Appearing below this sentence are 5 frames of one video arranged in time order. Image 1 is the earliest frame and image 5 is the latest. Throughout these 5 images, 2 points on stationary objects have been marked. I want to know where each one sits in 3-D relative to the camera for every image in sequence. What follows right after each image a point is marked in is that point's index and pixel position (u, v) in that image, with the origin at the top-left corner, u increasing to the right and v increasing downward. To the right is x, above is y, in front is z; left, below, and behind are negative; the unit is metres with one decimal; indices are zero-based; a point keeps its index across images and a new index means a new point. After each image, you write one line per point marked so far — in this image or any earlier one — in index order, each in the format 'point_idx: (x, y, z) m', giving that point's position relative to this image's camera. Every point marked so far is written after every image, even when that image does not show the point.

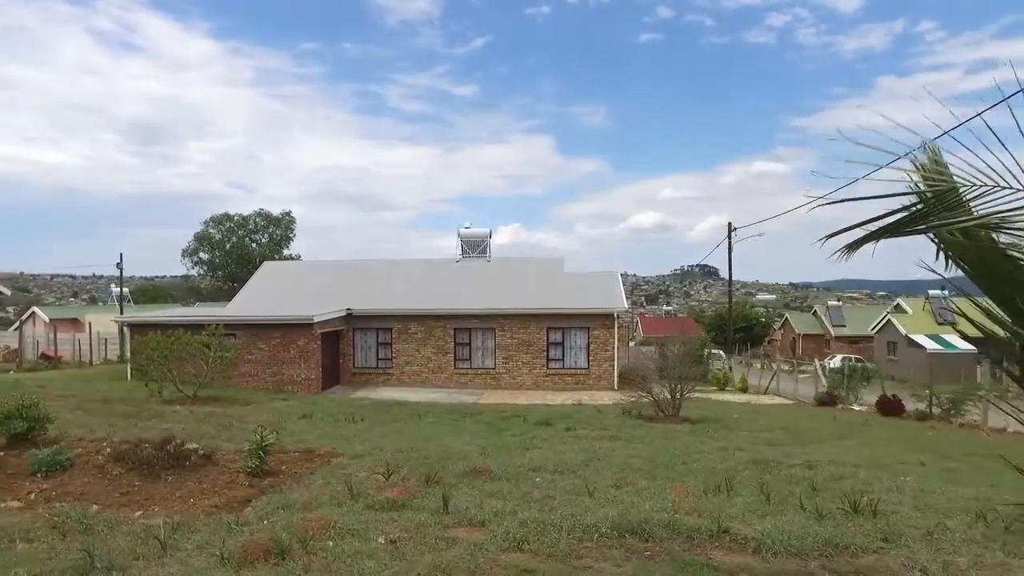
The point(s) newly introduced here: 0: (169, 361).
0: (-6.9, -1.6, +13.7) m
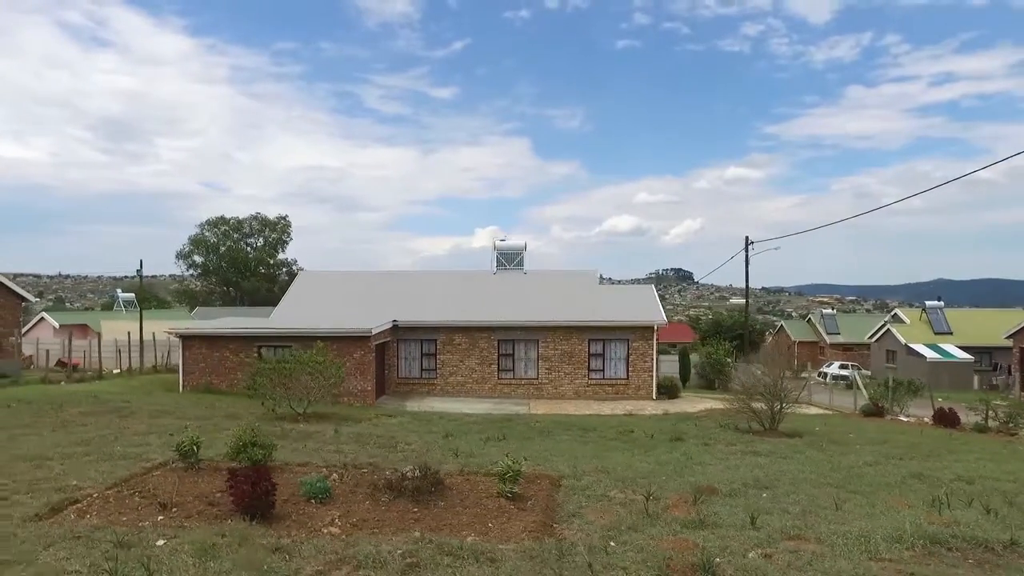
0: (-4.8, -2.0, +14.2) m
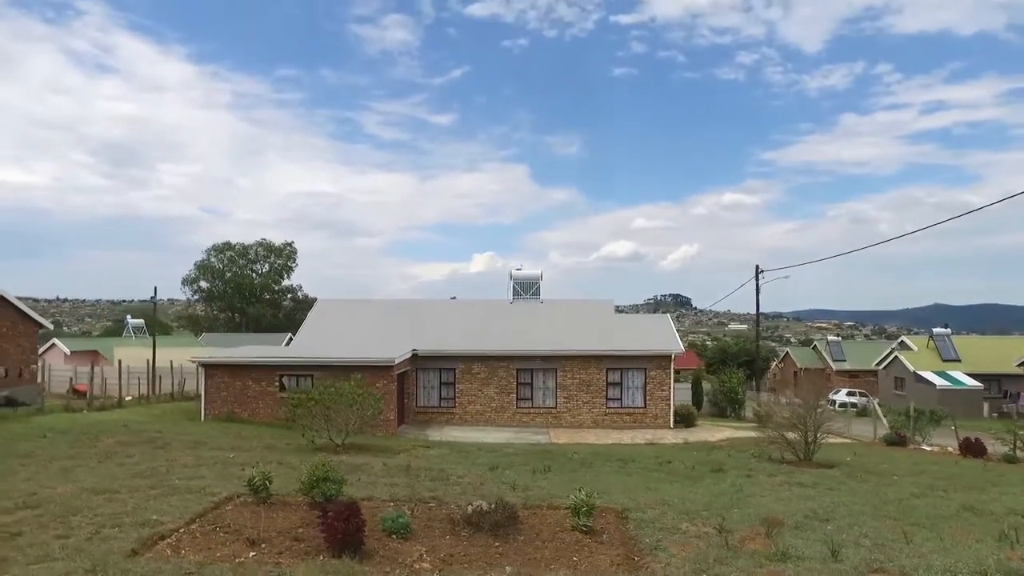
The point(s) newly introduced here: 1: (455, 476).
0: (-4.0, -2.7, +14.4) m
1: (-0.9, -3.1, +11.1) m
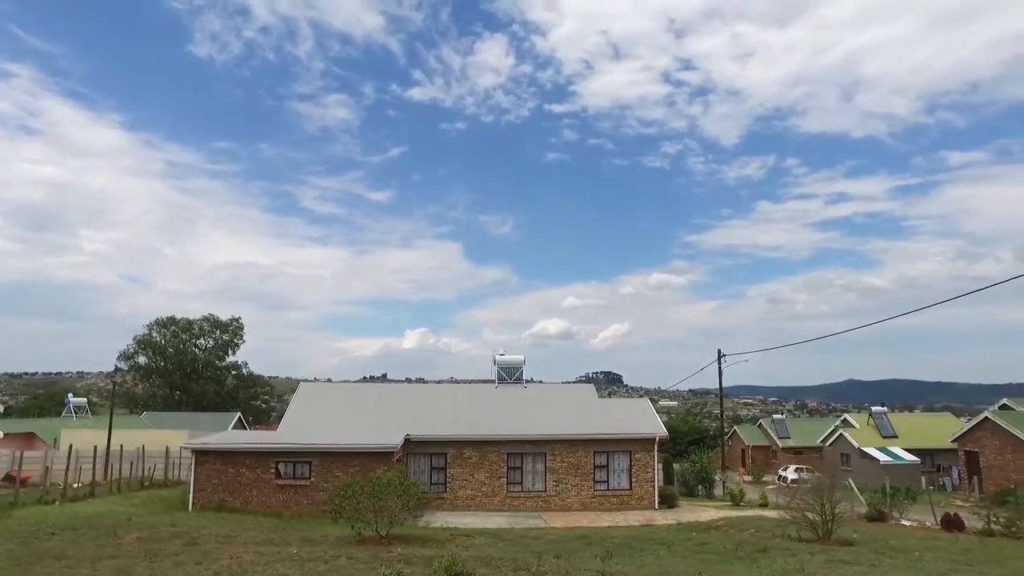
0: (-3.0, -4.7, +14.6) m
1: (+0.4, -4.7, +11.6) m
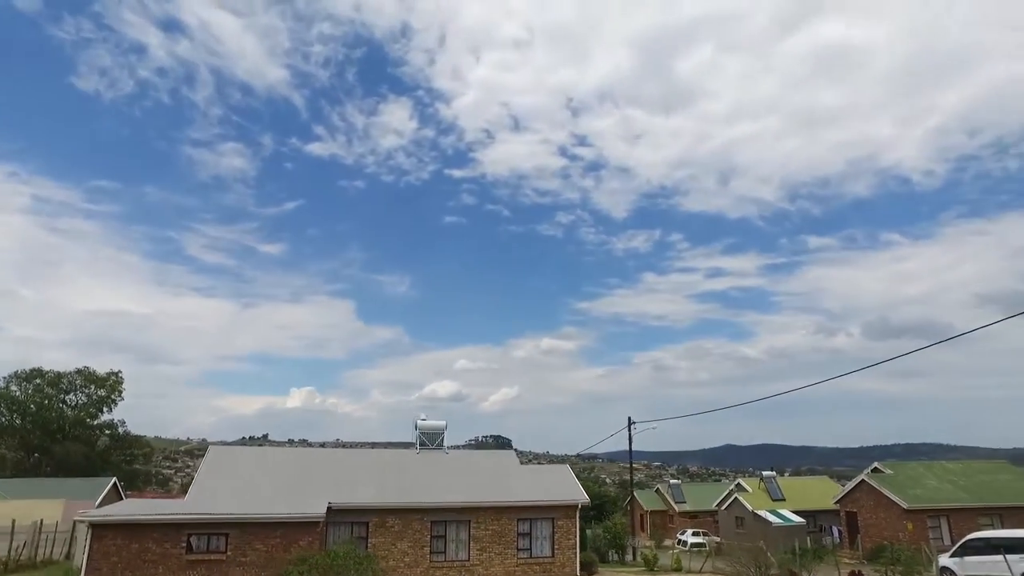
0: (-3.9, -6.0, +14.0) m
1: (-0.1, -5.9, +11.5) m
